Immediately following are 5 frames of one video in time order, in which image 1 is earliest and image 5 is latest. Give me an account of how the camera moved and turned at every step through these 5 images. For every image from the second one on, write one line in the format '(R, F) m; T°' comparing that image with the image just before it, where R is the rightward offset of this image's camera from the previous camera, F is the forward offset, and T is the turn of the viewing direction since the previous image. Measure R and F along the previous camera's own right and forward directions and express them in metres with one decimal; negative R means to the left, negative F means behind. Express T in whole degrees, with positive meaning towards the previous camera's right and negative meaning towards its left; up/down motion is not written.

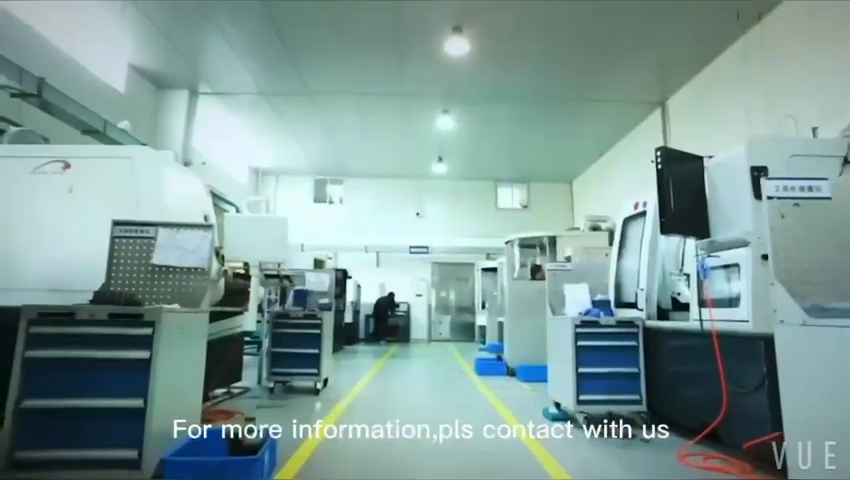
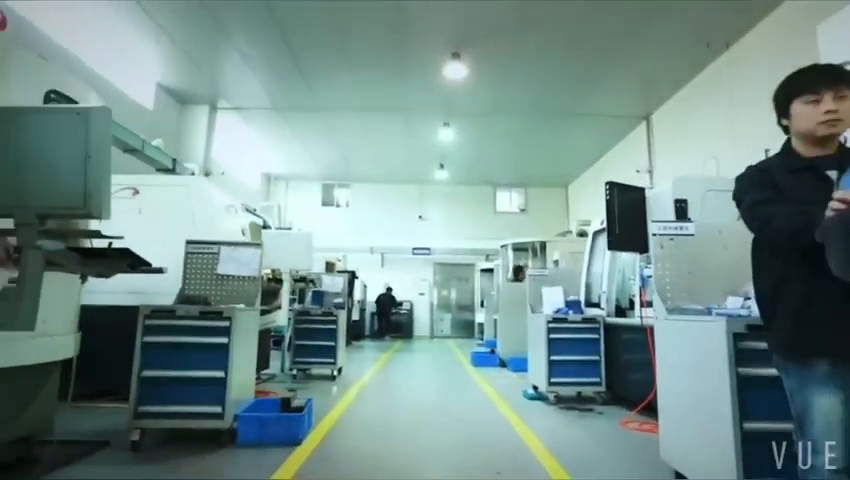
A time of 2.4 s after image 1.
(0.0, -0.7) m; 0°
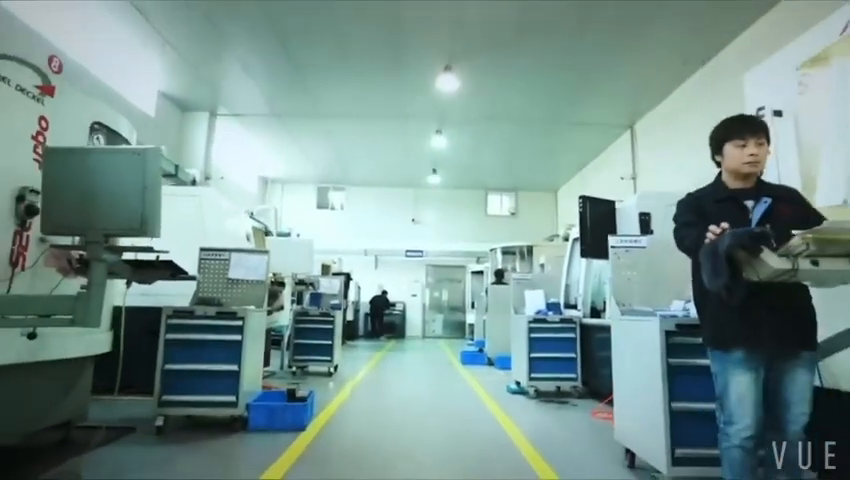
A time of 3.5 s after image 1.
(0.0, -0.3) m; +1°
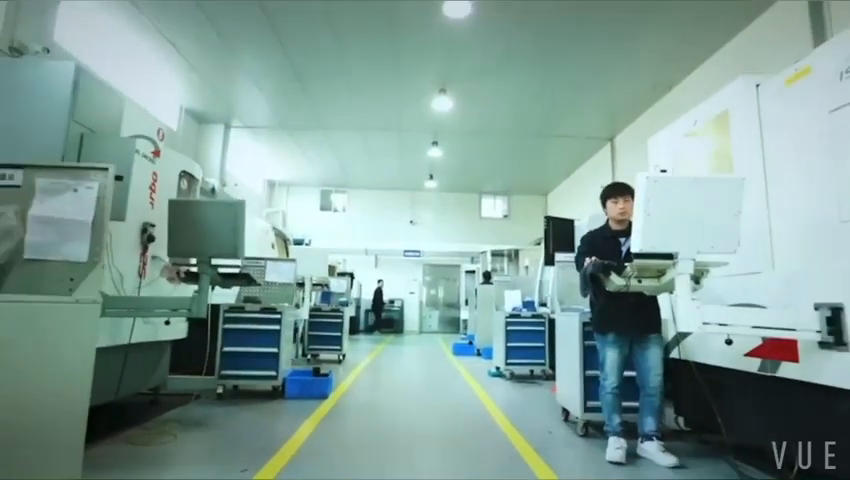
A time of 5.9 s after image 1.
(0.0, -0.9) m; 0°
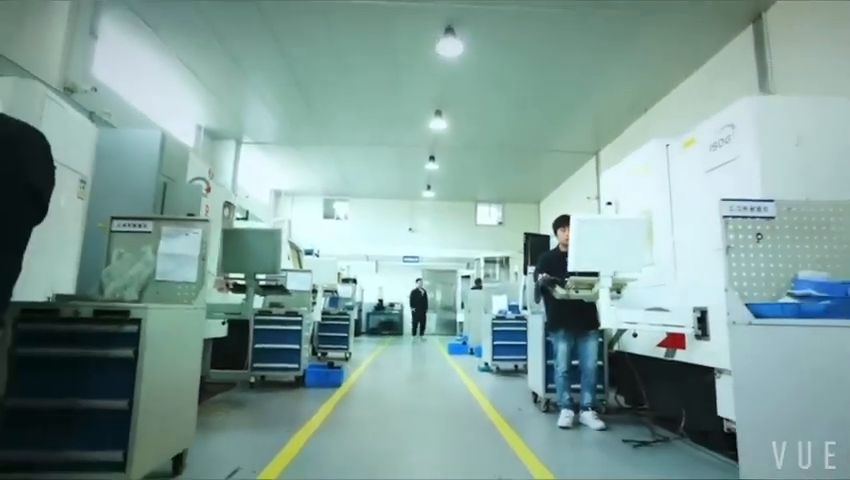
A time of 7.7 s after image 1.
(0.0, -0.7) m; 0°
